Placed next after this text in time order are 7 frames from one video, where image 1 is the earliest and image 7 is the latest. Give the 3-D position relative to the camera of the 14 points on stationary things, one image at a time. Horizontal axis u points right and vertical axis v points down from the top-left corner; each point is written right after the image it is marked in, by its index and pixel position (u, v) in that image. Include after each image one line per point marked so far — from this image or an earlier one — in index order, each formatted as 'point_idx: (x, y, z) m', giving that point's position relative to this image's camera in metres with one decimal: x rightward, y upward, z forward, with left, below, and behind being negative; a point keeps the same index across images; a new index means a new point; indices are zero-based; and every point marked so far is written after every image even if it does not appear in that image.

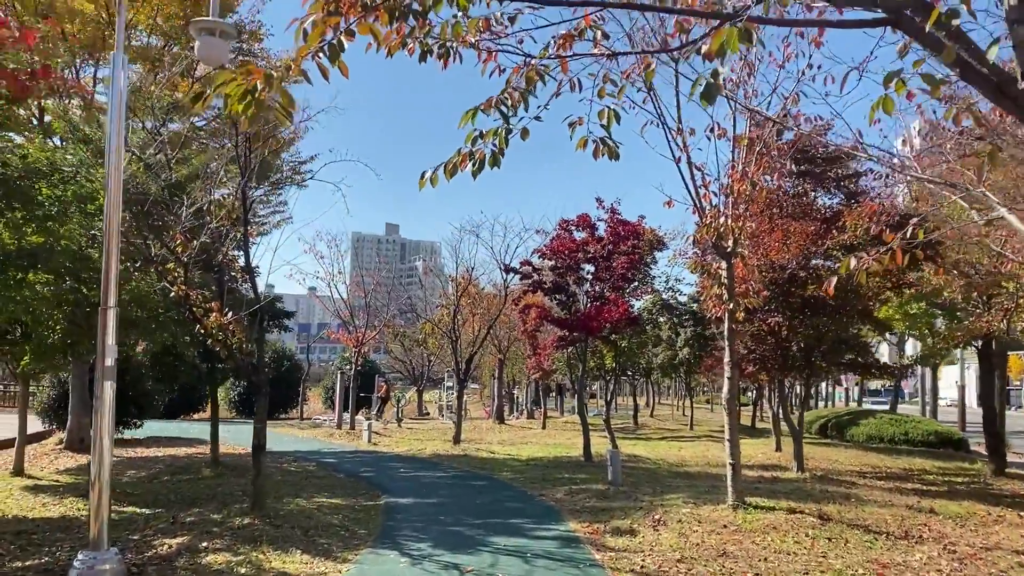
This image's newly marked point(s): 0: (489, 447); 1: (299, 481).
0: (-0.5, -3.3, +17.8) m
1: (-2.8, -2.6, +11.6) m
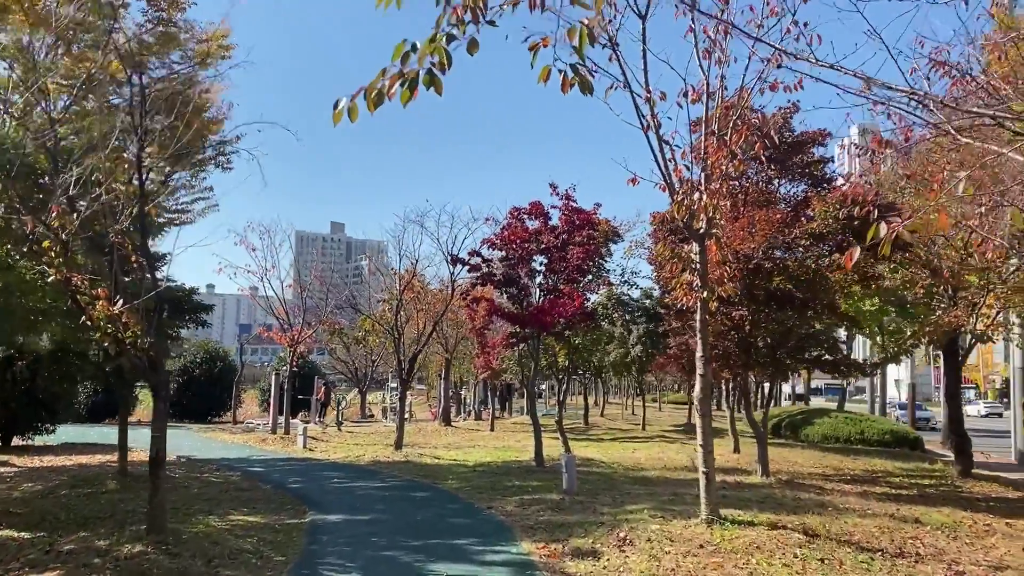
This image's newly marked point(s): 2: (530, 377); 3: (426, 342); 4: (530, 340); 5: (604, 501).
0: (-1.5, -3.1, +16.7) m
1: (-3.5, -2.5, +10.4) m
2: (+0.3, -1.6, +16.0) m
3: (-1.8, -1.1, +17.7) m
4: (+0.3, -0.8, +13.7) m
5: (+1.0, -2.2, +9.2) m
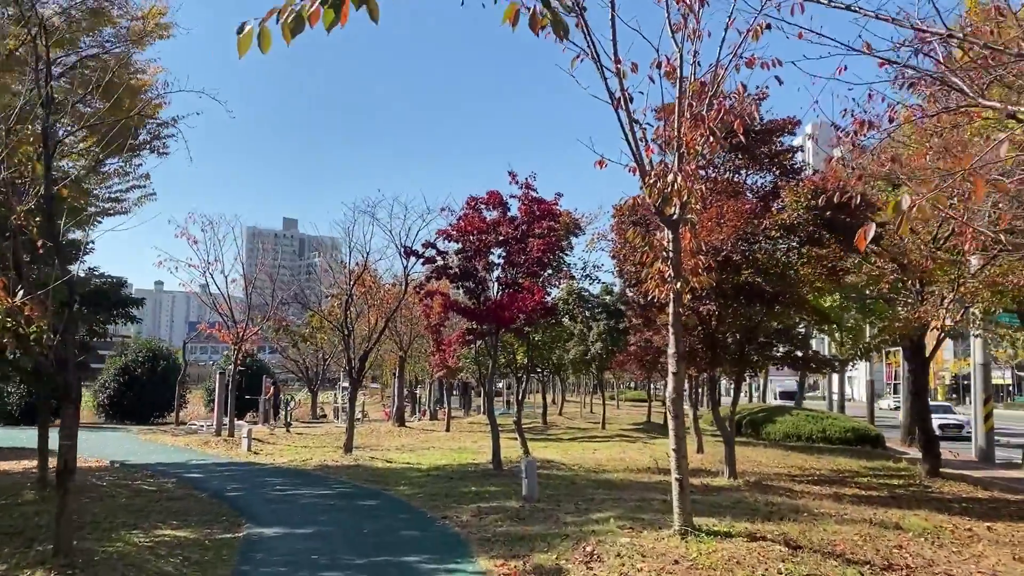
0: (-2.3, -3.0, +16.0) m
1: (-4.0, -2.4, +9.6) m
2: (-0.4, -1.5, +15.3) m
3: (-2.6, -1.0, +16.9) m
4: (-0.4, -0.7, +13.1) m
5: (+0.5, -2.2, +8.6) m
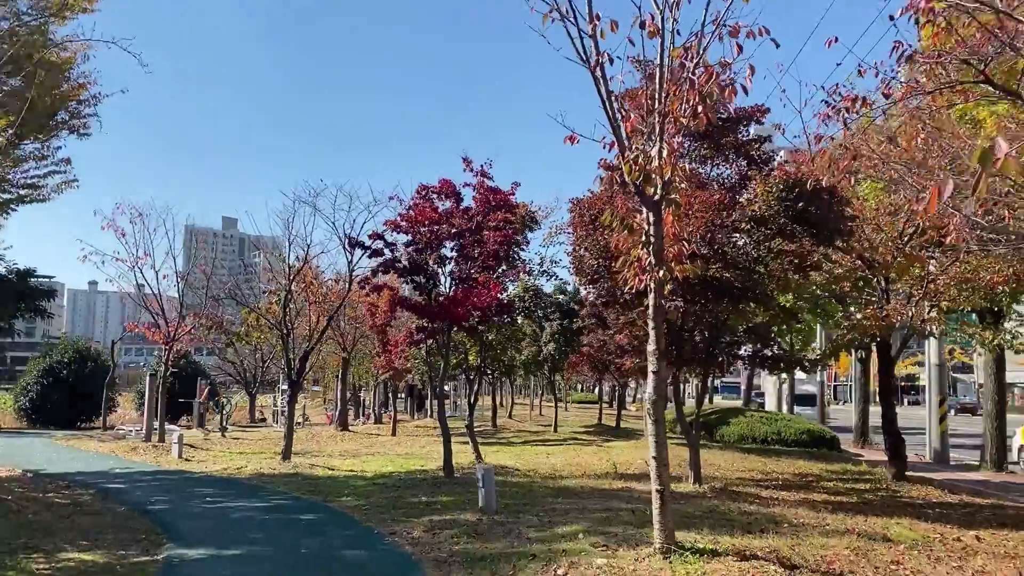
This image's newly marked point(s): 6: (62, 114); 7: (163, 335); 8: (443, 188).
0: (-3.2, -3.0, +15.0) m
1: (-4.4, -2.3, +8.5) m
2: (-1.3, -1.5, +14.5) m
3: (-3.5, -0.9, +15.9) m
4: (-1.0, -0.7, +12.2) m
5: (+0.1, -2.1, +7.8) m
6: (-6.0, +2.3, +11.7) m
7: (-7.9, -1.1, +19.8) m
8: (-0.9, +1.4, +11.9) m
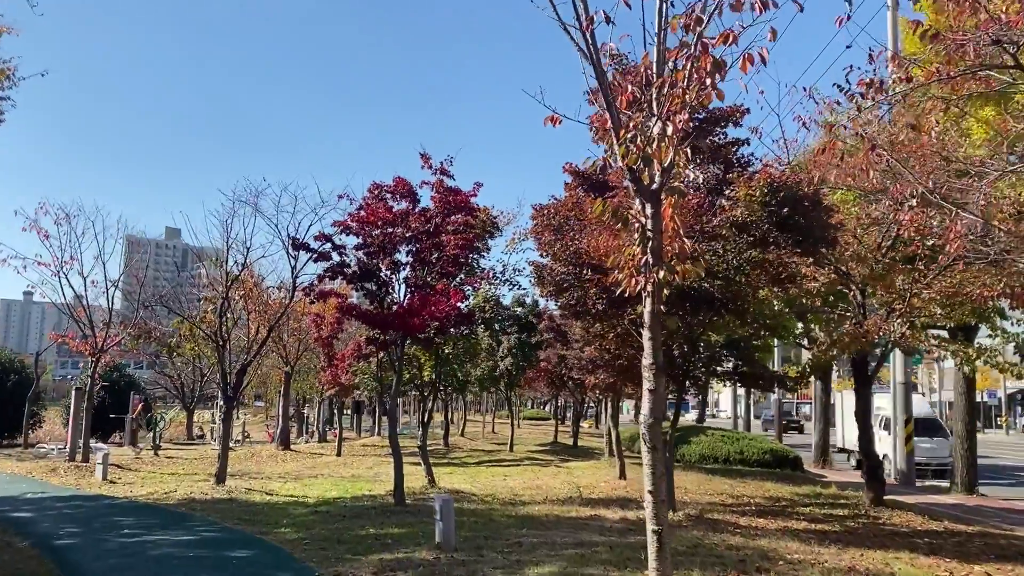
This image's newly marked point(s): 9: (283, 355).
0: (-3.9, -3.1, +13.8) m
1: (-4.8, -2.3, +7.3) m
2: (-1.9, -1.6, +13.4) m
3: (-4.3, -1.1, +14.8) m
4: (-1.6, -0.8, +11.2) m
5: (-0.1, -2.1, +6.8) m
6: (-6.5, +2.3, +10.4) m
7: (-8.9, -1.2, +18.4) m
8: (-1.4, +1.3, +10.9) m
9: (-5.3, -1.5, +20.0) m
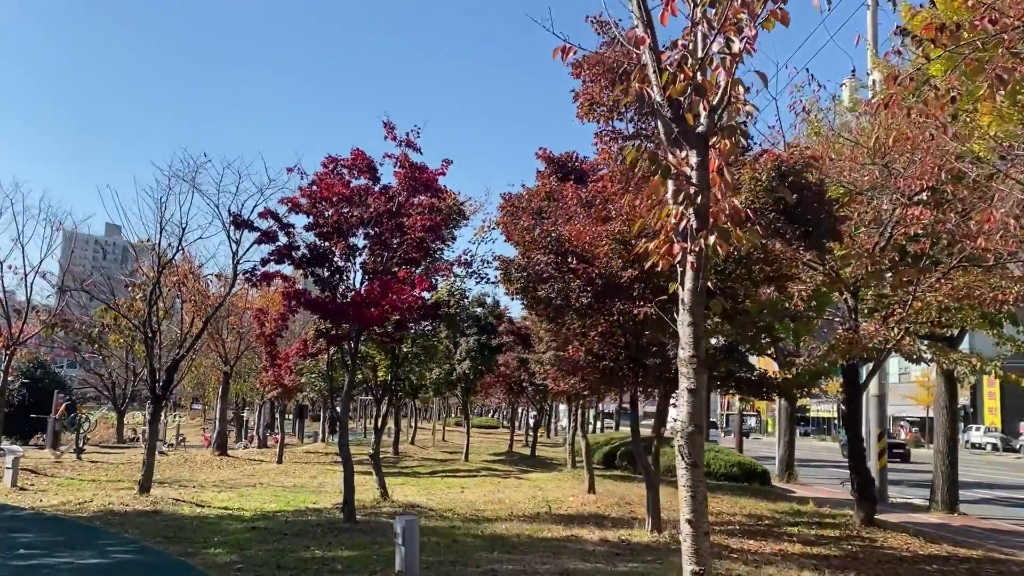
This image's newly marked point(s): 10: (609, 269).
0: (-4.5, -2.9, +12.4) m
1: (-4.9, -2.0, +5.8) m
2: (-2.4, -1.5, +12.1) m
3: (-4.9, -0.9, +13.3) m
4: (-1.9, -0.6, +9.9) m
5: (-0.3, -2.0, +5.6) m
6: (-6.7, +2.6, +8.9) m
7: (-9.7, -1.0, +16.6) m
8: (-1.7, +1.4, +9.7) m
9: (-6.2, -1.4, +18.5) m
10: (+1.0, +0.2, +8.7) m
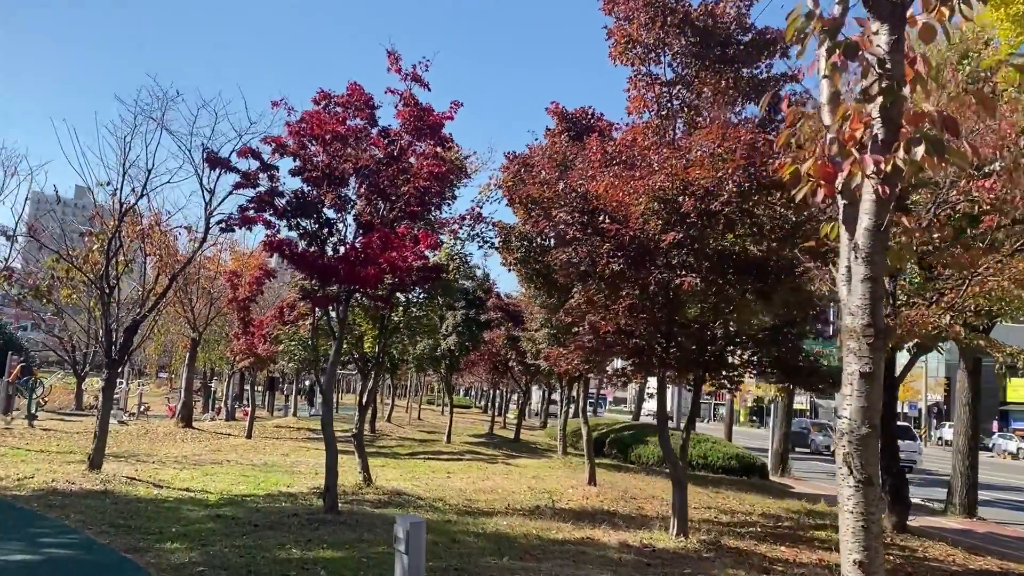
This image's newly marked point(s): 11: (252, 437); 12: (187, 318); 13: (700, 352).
0: (-4.5, -2.3, +11.1) m
1: (-4.7, -1.6, +4.4) m
2: (-2.4, -1.0, +10.8) m
3: (-4.9, -0.3, +11.9) m
4: (-1.8, -0.2, +8.7) m
5: (-0.1, -1.7, +4.4) m
6: (-6.4, +3.2, +7.4) m
7: (-9.8, -0.1, +15.1) m
8: (-1.5, +1.8, +8.4) m
9: (-6.3, -0.6, +17.1) m
10: (+1.1, +0.5, +7.5) m
11: (-5.0, -2.8, +16.7) m
12: (-6.2, -0.6, +16.8) m
13: (+1.7, -0.6, +8.0) m
